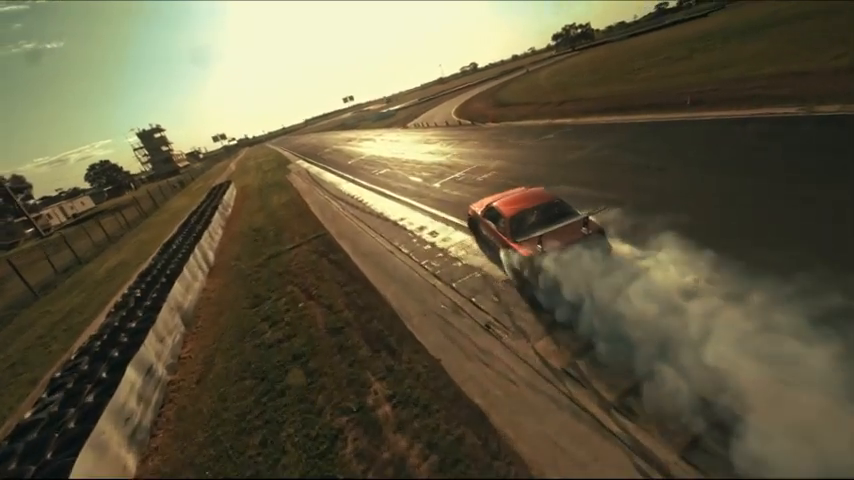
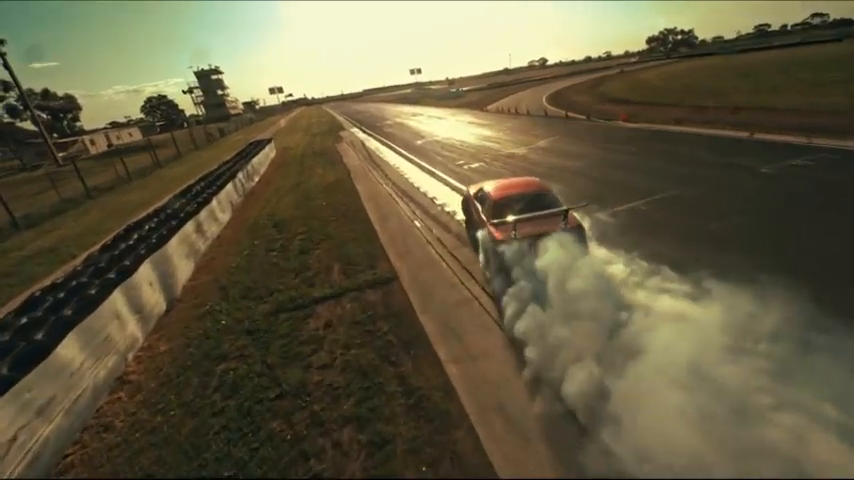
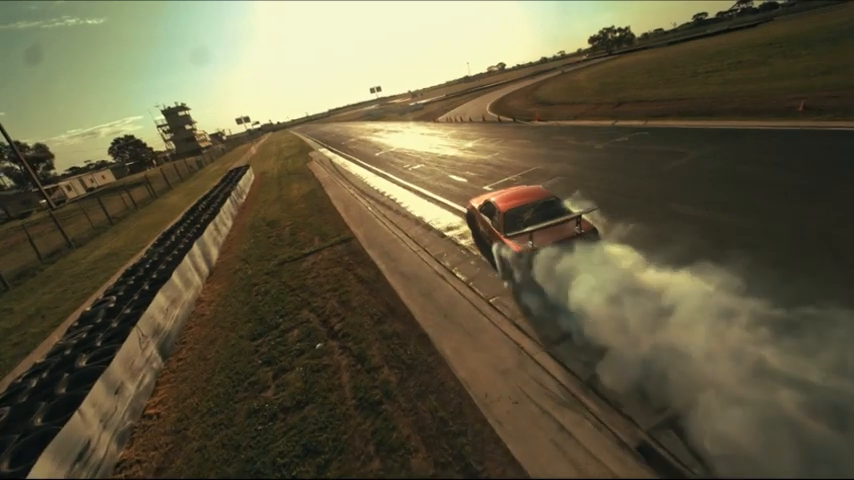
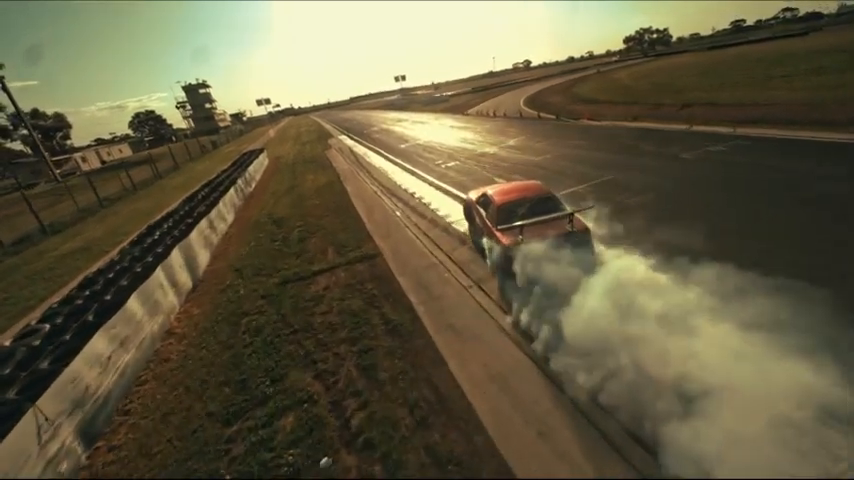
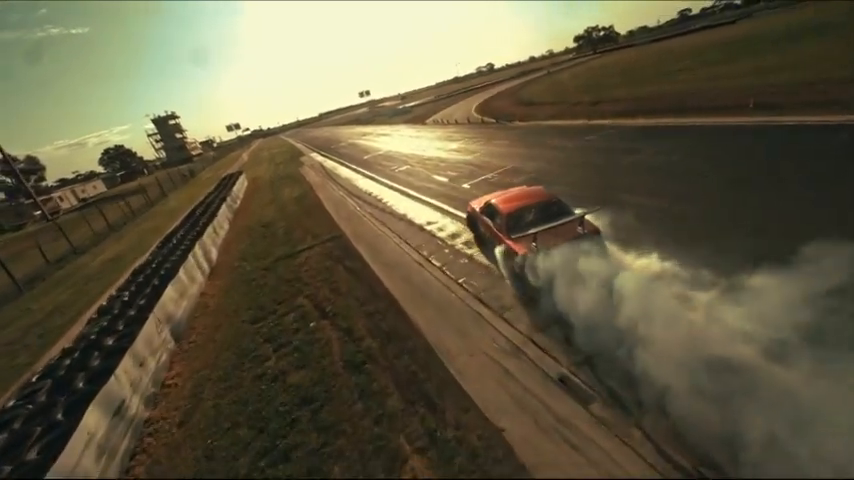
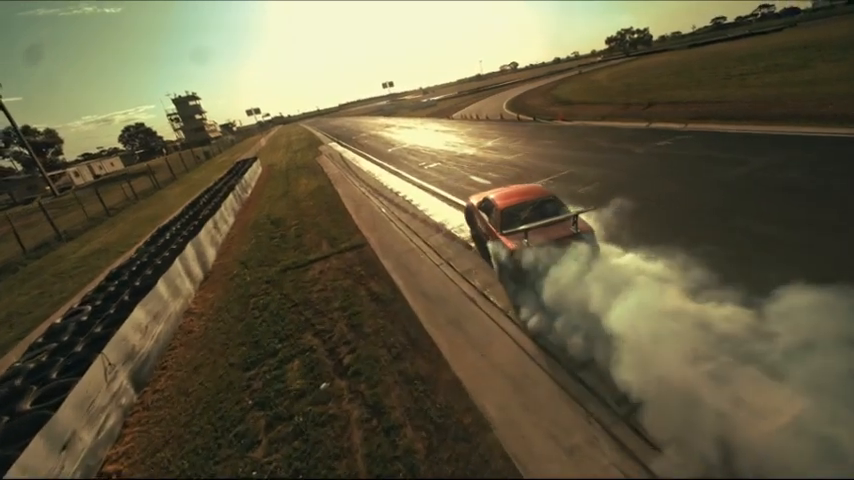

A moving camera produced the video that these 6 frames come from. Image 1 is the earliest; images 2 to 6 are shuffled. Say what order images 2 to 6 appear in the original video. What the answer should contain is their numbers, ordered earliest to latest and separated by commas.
5, 3, 6, 4, 2
